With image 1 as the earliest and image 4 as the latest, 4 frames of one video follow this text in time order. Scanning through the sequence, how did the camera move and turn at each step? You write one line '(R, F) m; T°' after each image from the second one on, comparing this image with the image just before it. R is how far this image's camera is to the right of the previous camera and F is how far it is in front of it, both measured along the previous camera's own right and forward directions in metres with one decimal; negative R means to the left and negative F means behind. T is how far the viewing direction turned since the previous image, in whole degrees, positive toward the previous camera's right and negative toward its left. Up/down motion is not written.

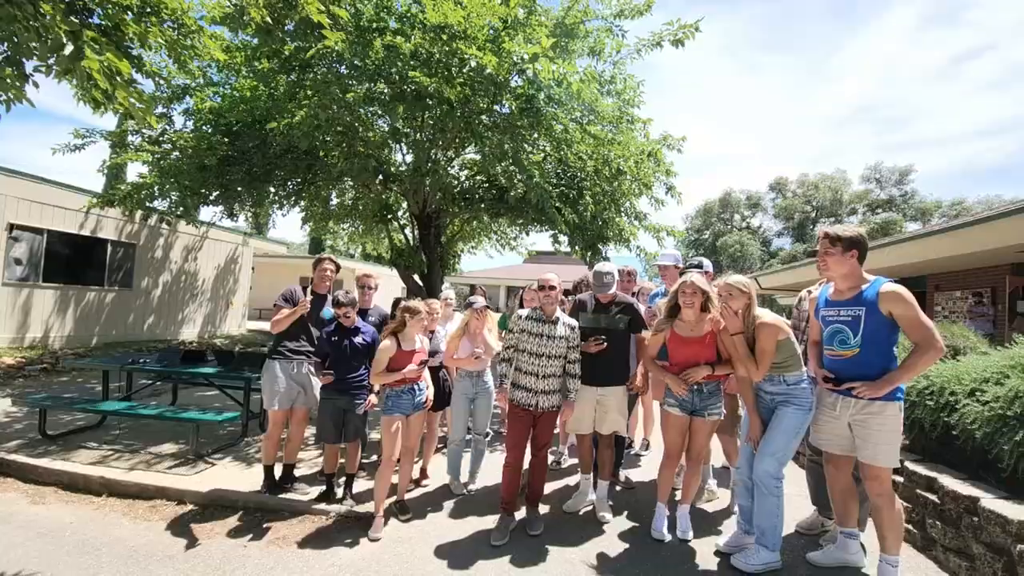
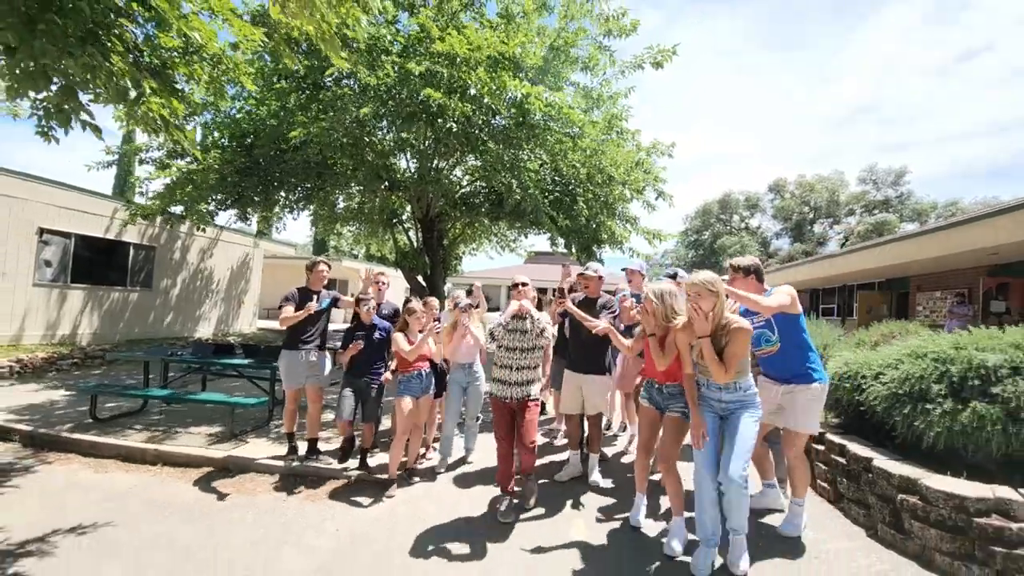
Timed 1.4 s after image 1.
(+0.1, -0.7) m; 0°
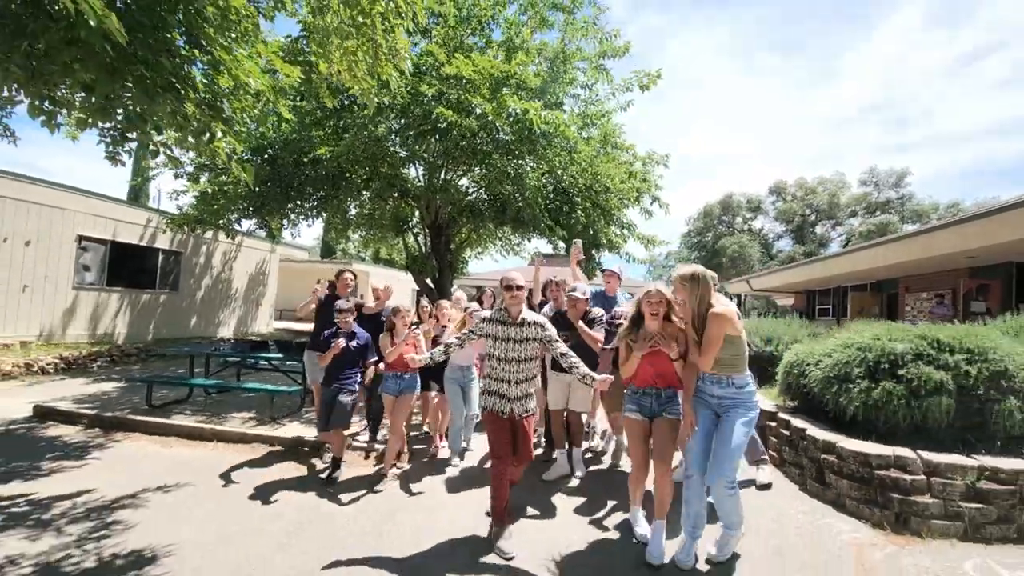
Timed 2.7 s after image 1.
(0.0, -0.8) m; -1°
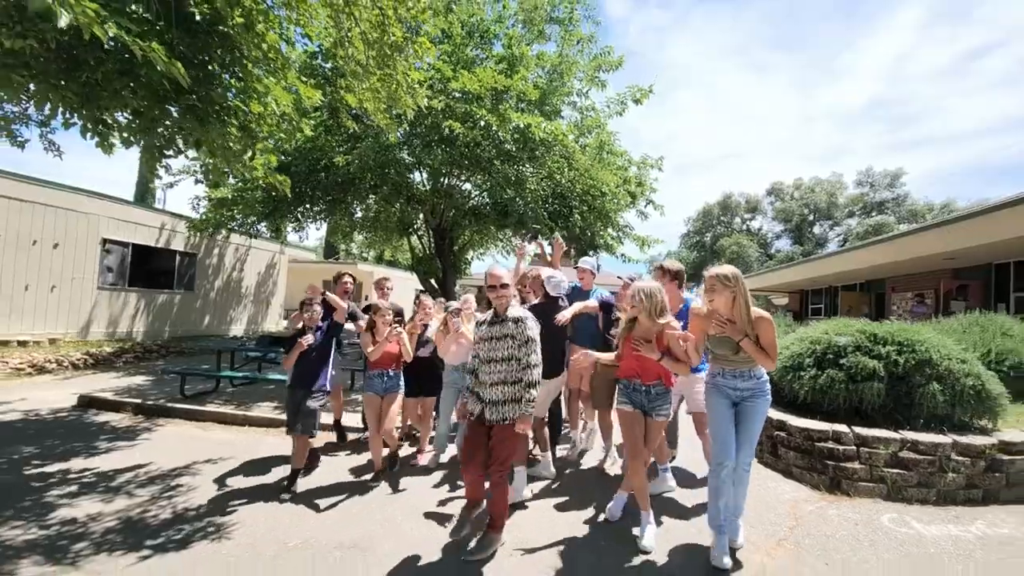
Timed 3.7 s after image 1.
(0.0, -0.7) m; 0°
